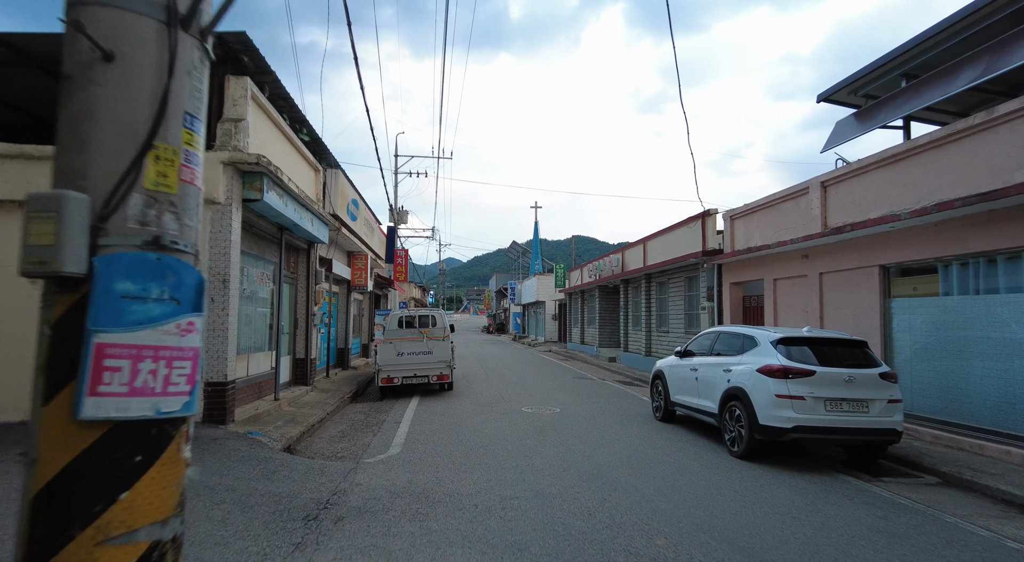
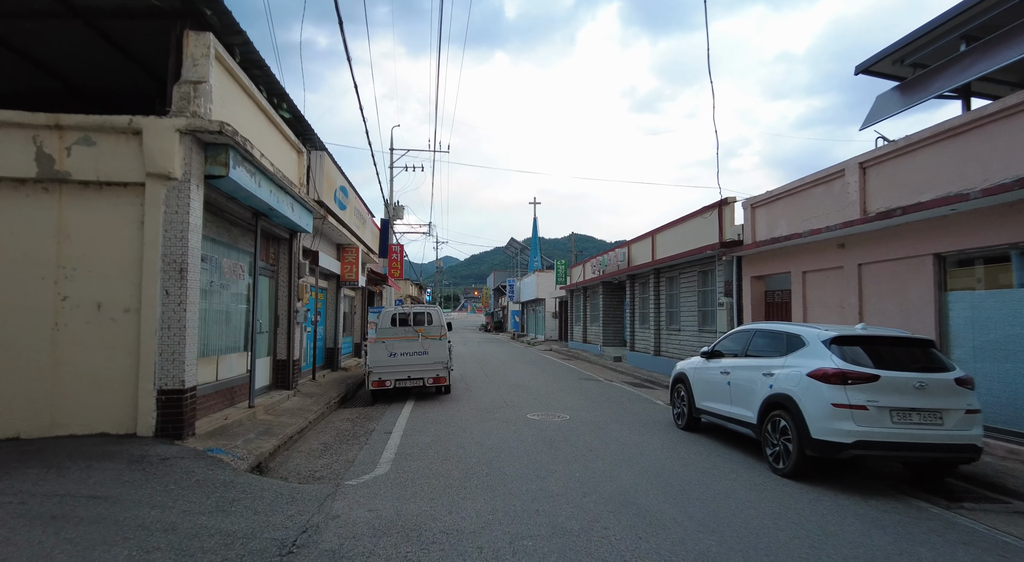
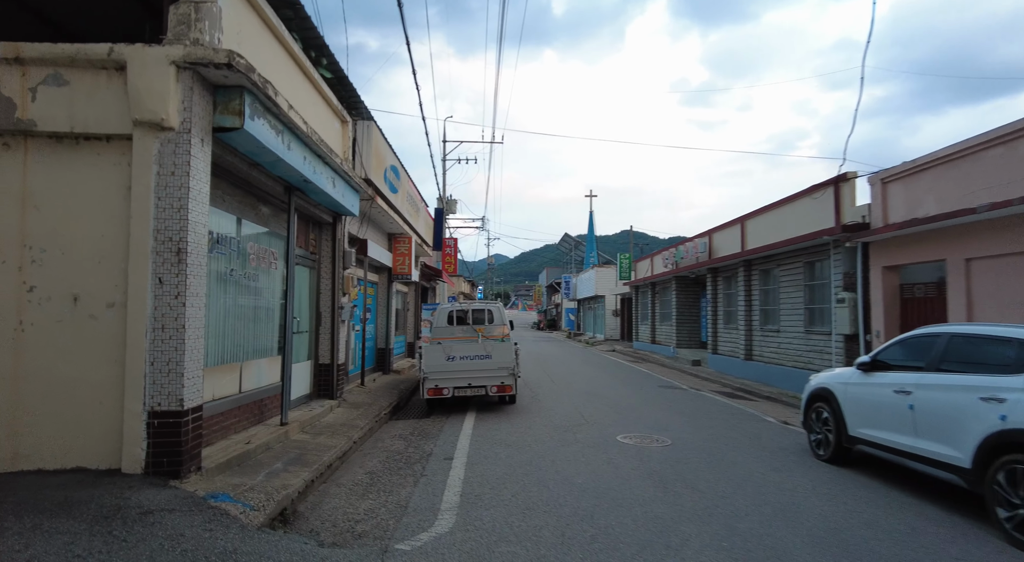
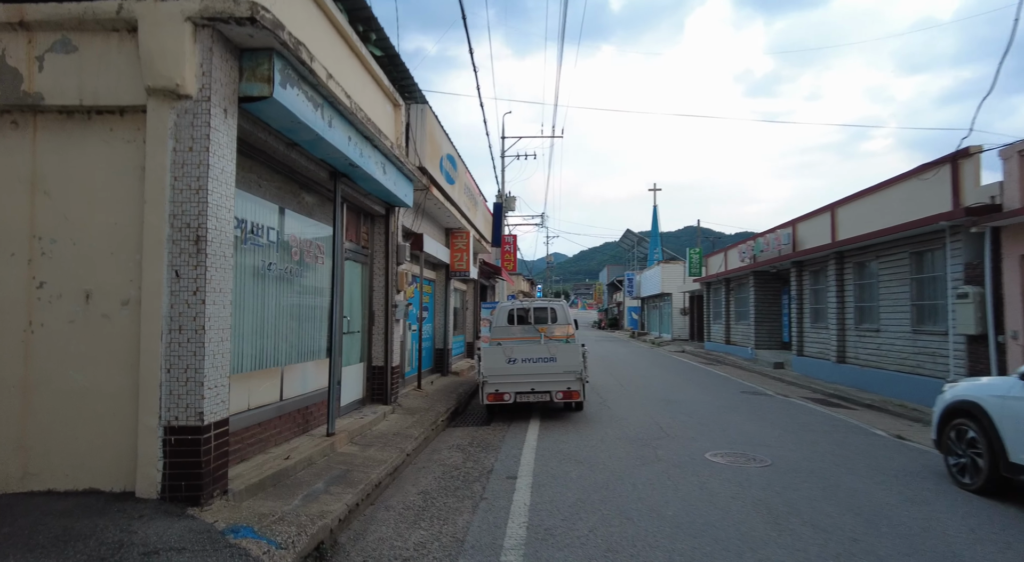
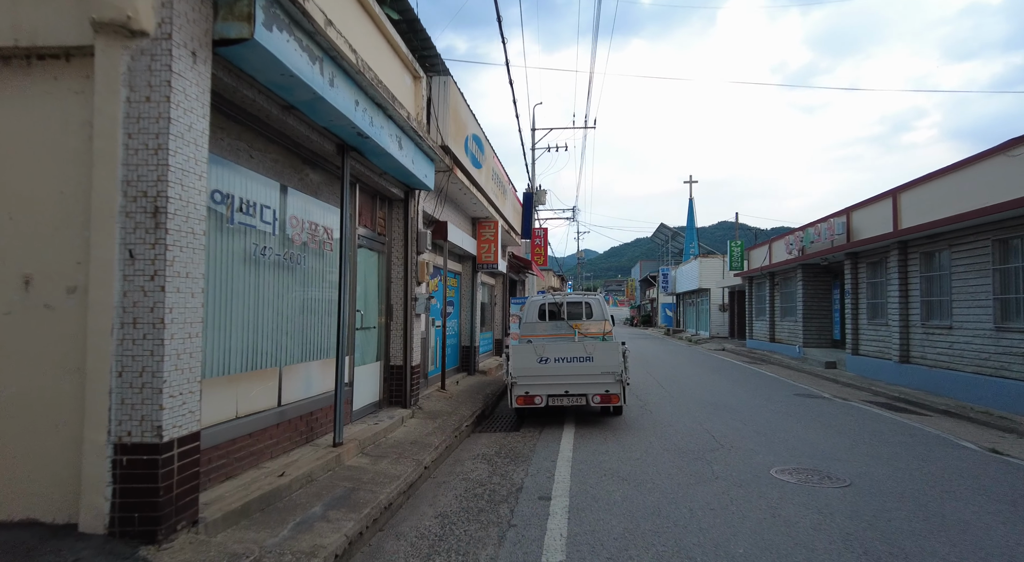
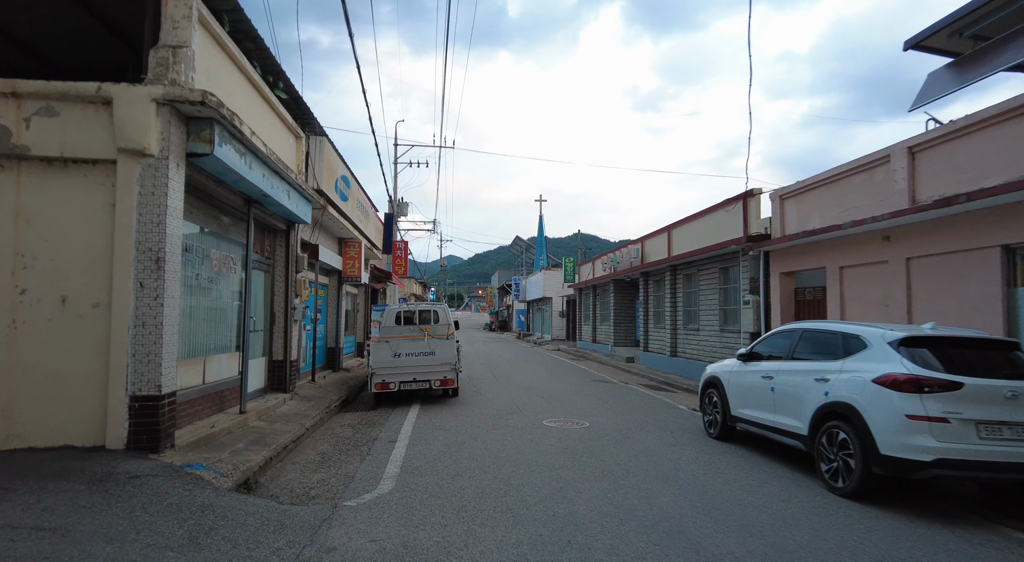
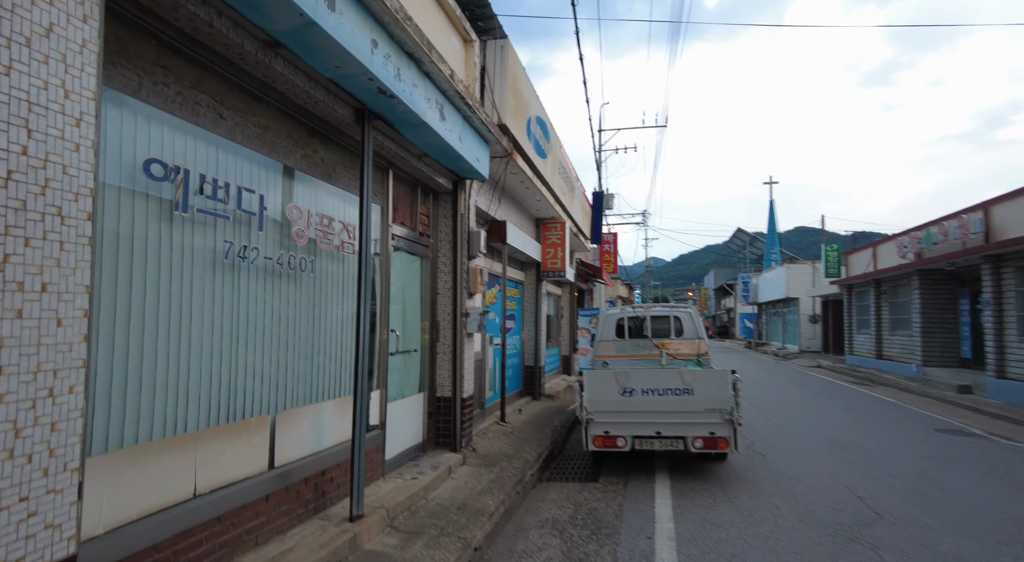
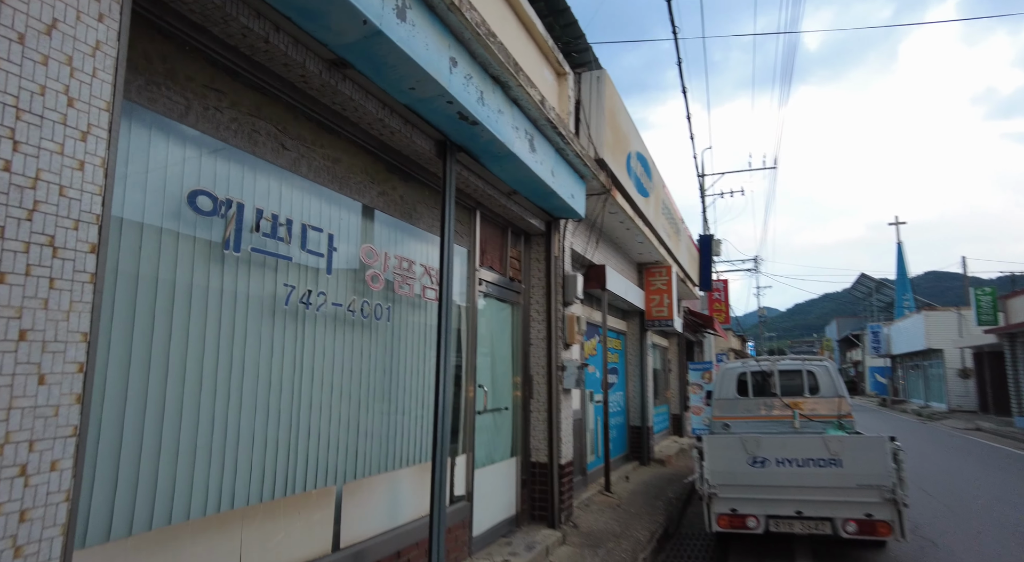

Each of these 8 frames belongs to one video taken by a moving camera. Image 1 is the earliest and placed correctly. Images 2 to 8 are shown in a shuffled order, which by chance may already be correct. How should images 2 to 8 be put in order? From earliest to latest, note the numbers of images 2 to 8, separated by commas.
2, 6, 3, 4, 5, 7, 8
